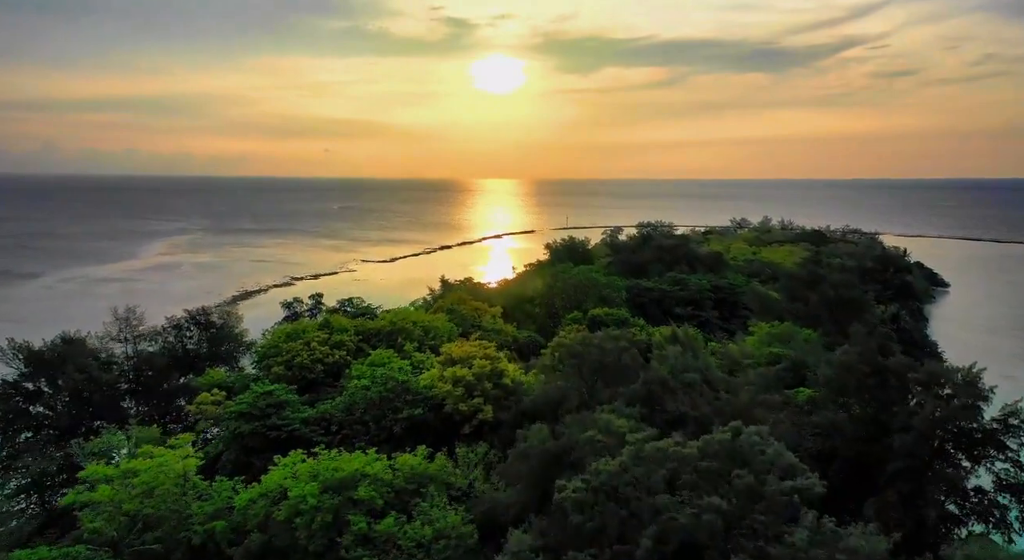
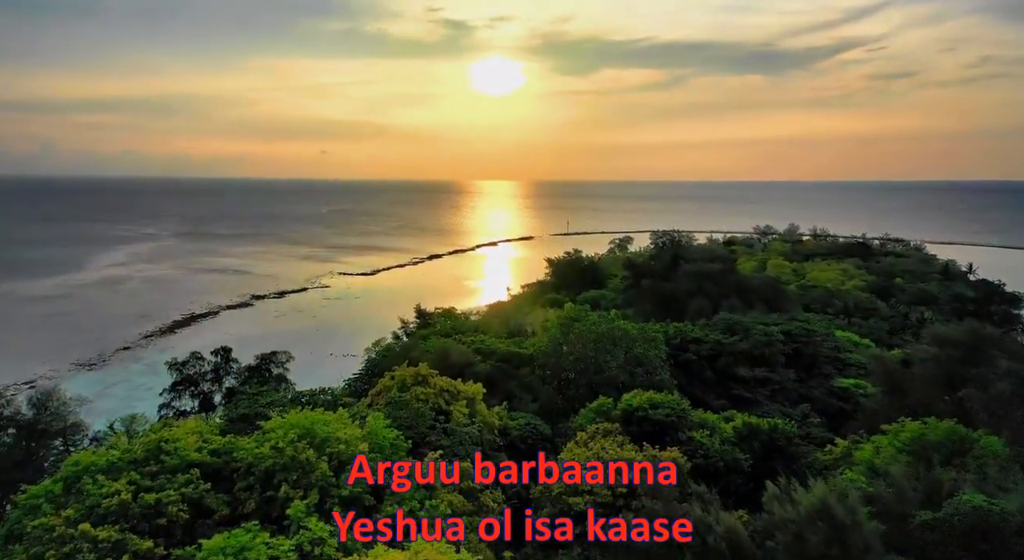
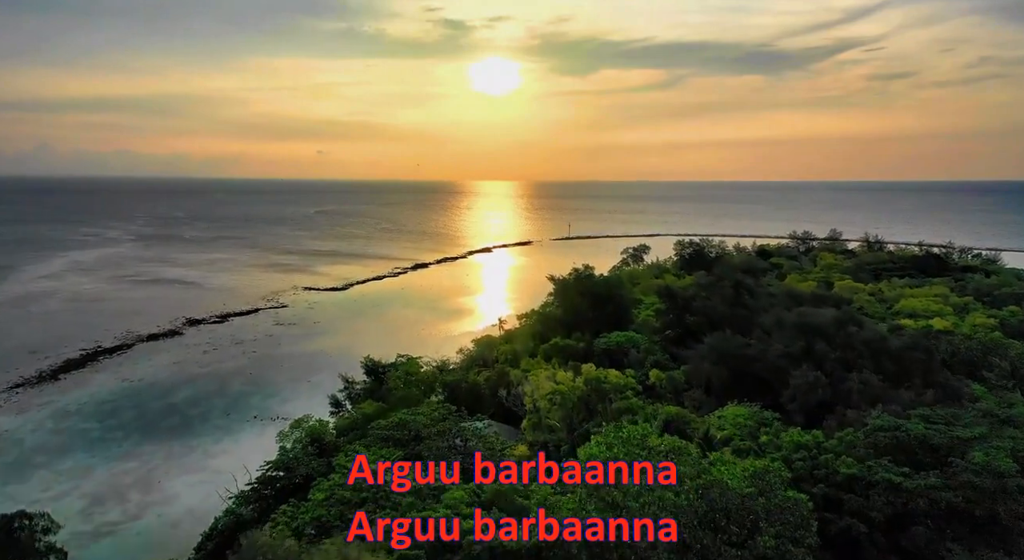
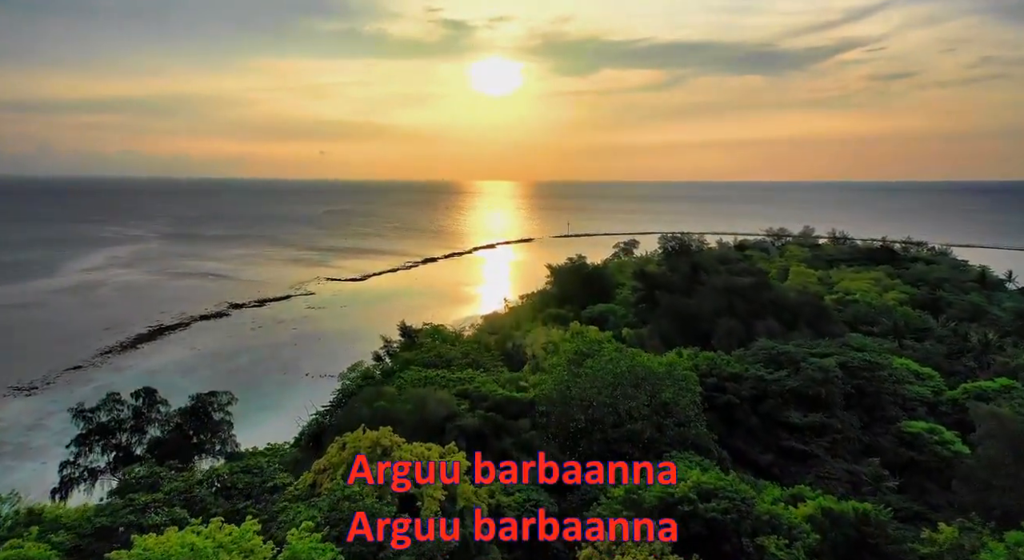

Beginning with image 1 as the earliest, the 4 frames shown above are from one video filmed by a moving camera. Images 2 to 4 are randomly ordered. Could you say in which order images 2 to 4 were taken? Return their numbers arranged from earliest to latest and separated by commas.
2, 4, 3
